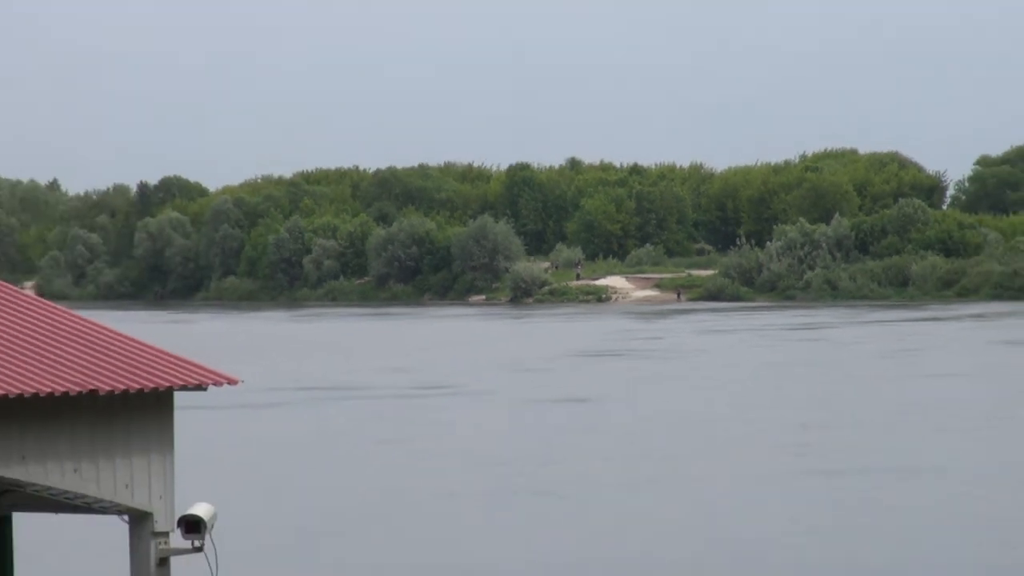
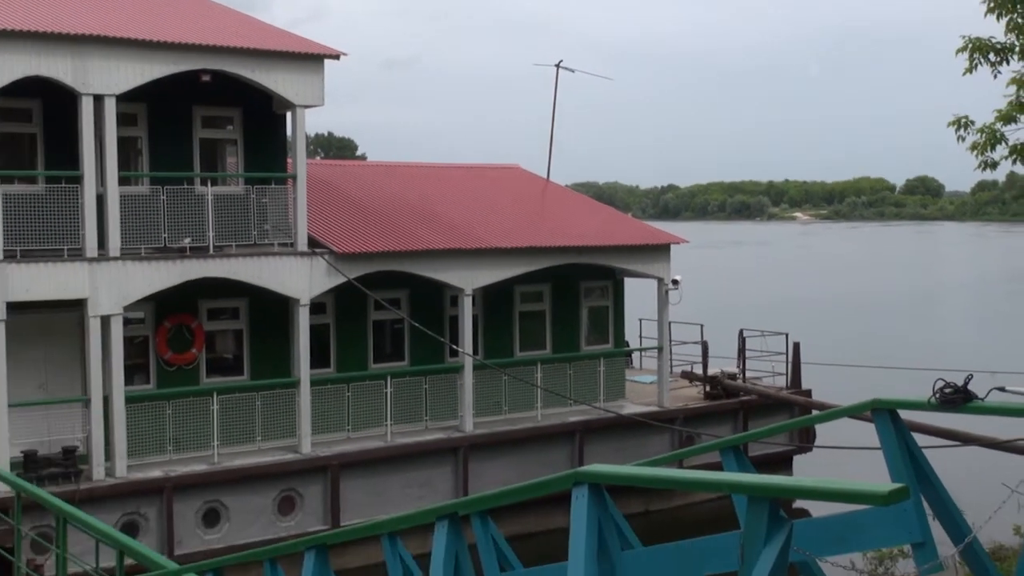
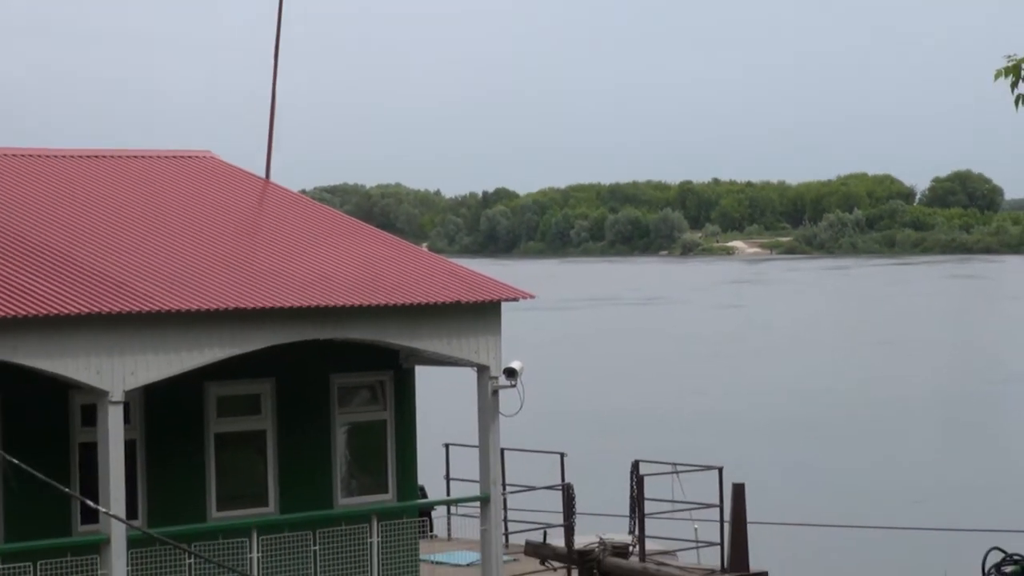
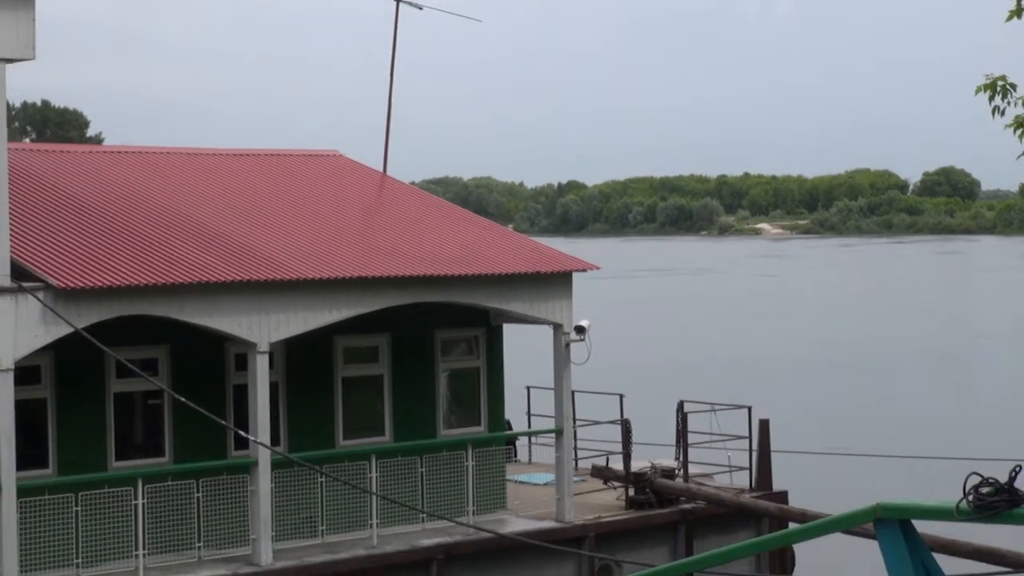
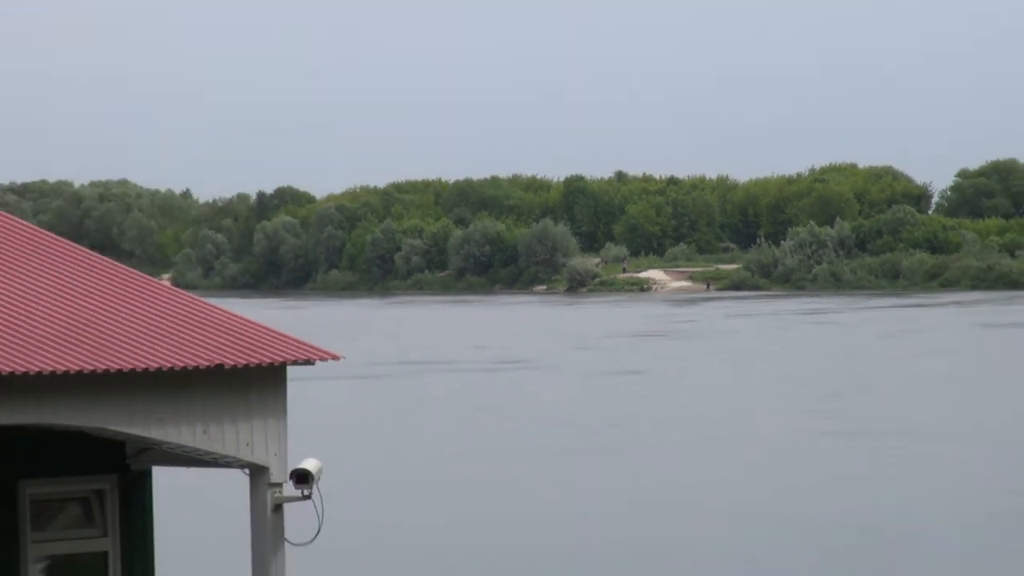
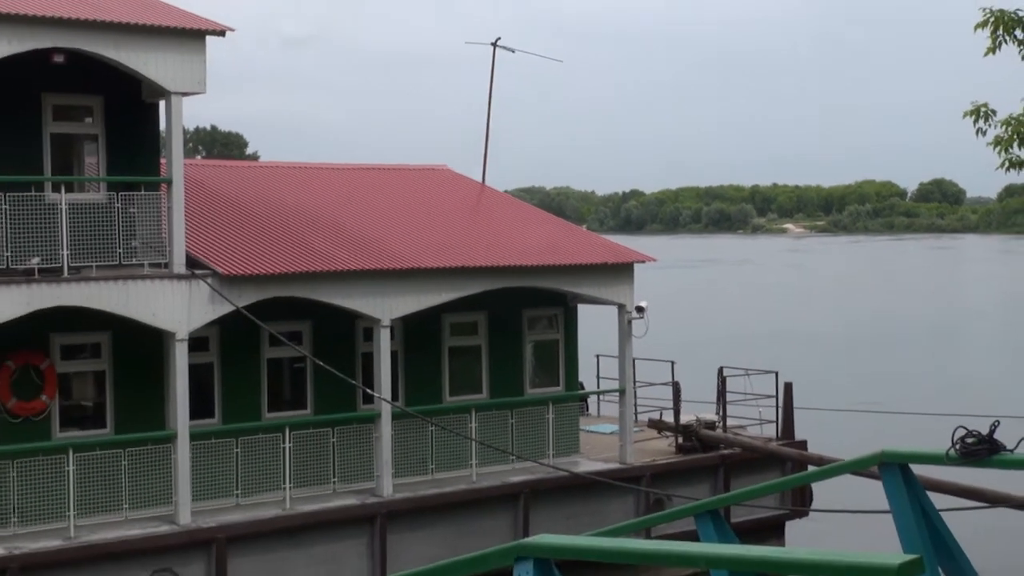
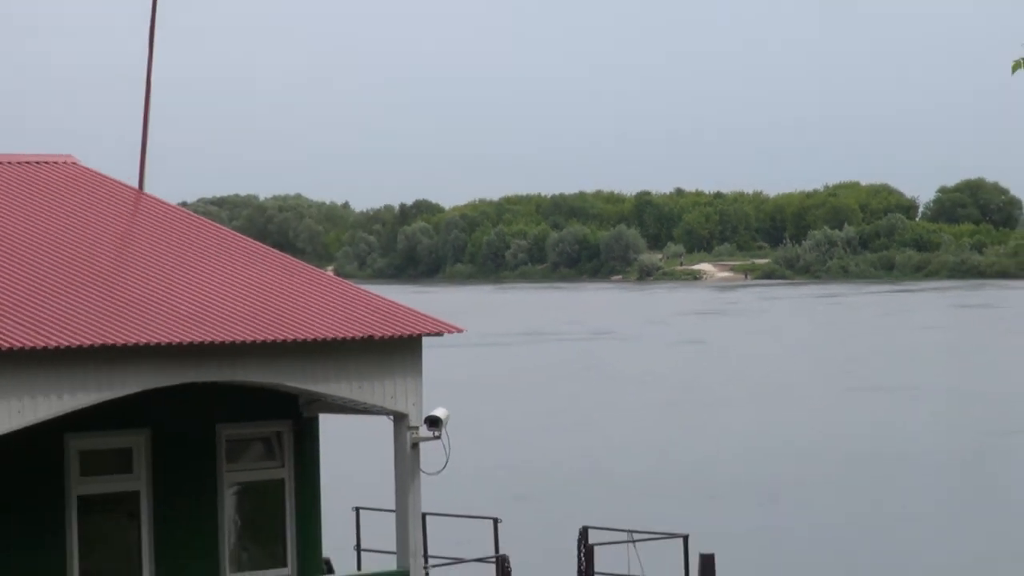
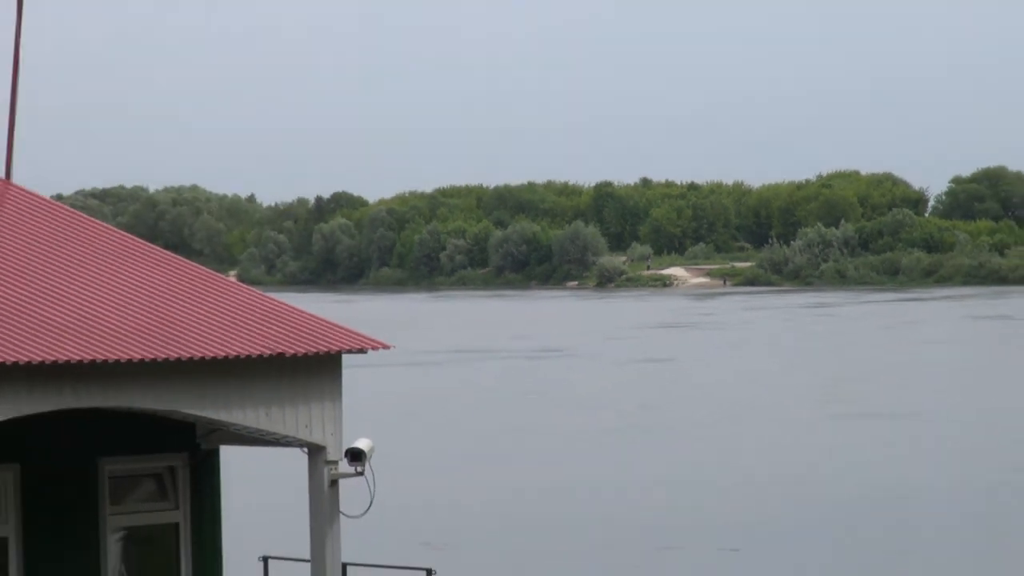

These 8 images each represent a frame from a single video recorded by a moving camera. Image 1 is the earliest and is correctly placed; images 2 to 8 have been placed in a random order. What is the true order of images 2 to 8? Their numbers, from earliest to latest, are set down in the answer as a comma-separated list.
5, 8, 7, 3, 4, 6, 2
